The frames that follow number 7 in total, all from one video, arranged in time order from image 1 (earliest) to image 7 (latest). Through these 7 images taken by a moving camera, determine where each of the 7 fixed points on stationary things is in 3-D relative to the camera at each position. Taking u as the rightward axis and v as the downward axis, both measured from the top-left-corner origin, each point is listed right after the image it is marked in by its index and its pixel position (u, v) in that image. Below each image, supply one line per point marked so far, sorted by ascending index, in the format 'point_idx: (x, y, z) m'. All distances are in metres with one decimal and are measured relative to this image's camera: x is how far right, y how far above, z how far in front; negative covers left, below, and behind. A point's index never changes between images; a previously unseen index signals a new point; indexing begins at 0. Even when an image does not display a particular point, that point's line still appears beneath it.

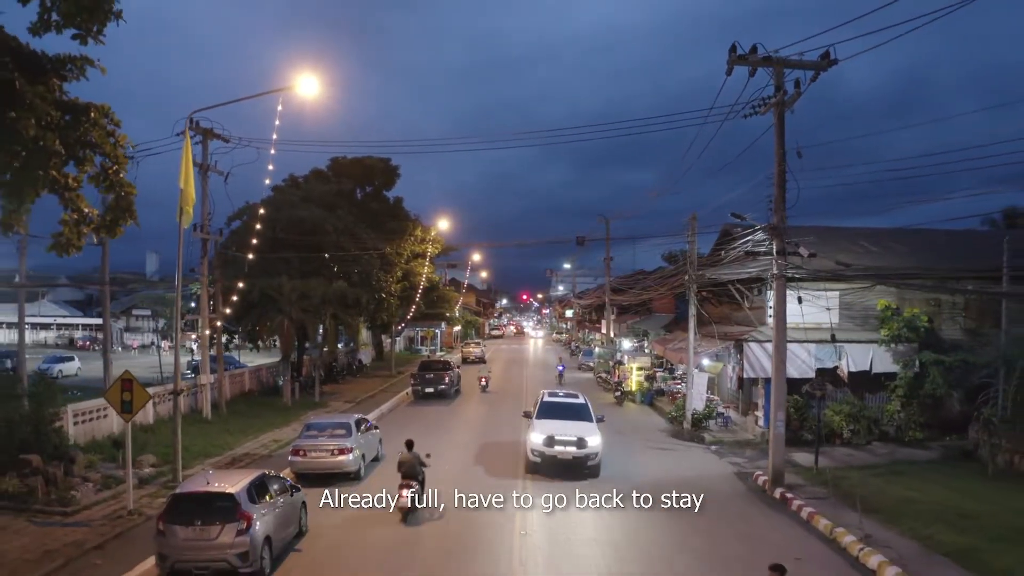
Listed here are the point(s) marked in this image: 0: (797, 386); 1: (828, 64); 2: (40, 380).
0: (+6.6, -2.3, +18.5) m
1: (+5.3, +3.8, +13.3) m
2: (-8.0, -1.6, +13.3) m
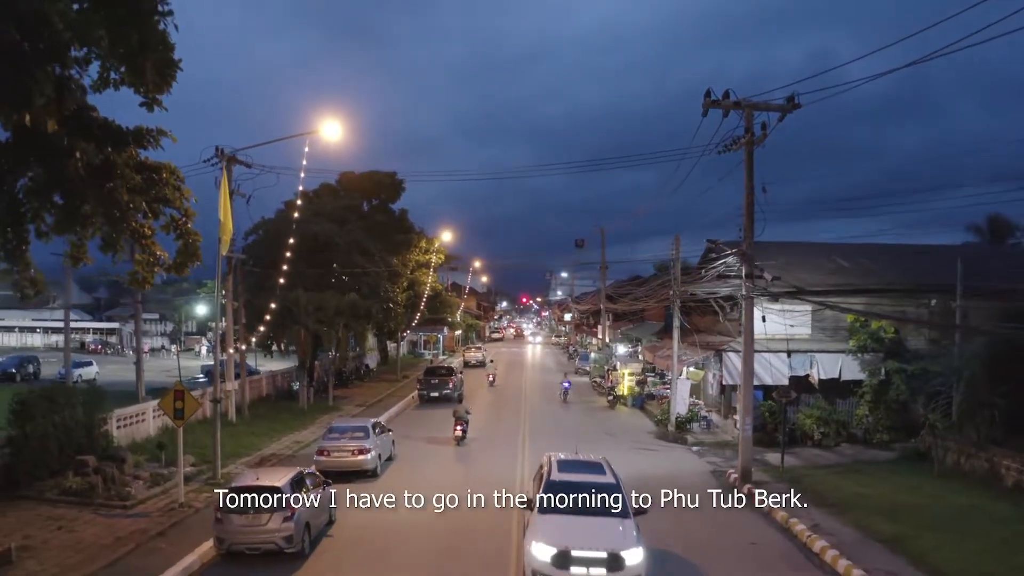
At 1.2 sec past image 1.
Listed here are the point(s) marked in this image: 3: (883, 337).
0: (+6.6, -2.6, +20.1) m
1: (+5.3, +3.4, +14.9) m
2: (-8.0, -1.9, +15.0) m
3: (+8.9, -1.1, +18.8) m
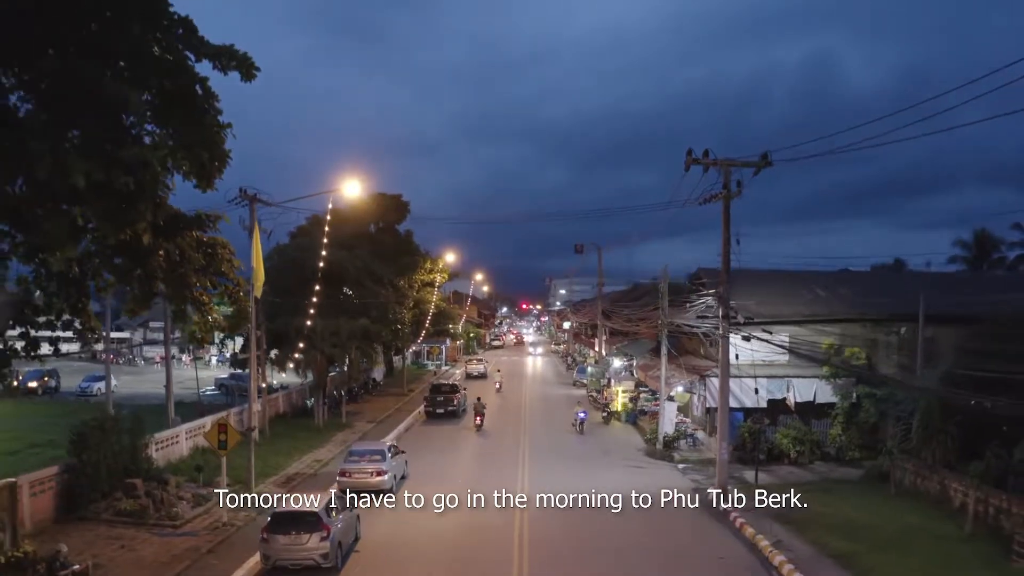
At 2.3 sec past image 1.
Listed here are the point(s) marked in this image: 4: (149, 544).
0: (+6.6, -3.4, +21.8) m
1: (+5.3, +2.6, +16.6) m
2: (-7.9, -2.7, +16.7) m
3: (+8.9, -2.0, +20.5) m
4: (-5.8, -4.1, +12.6) m
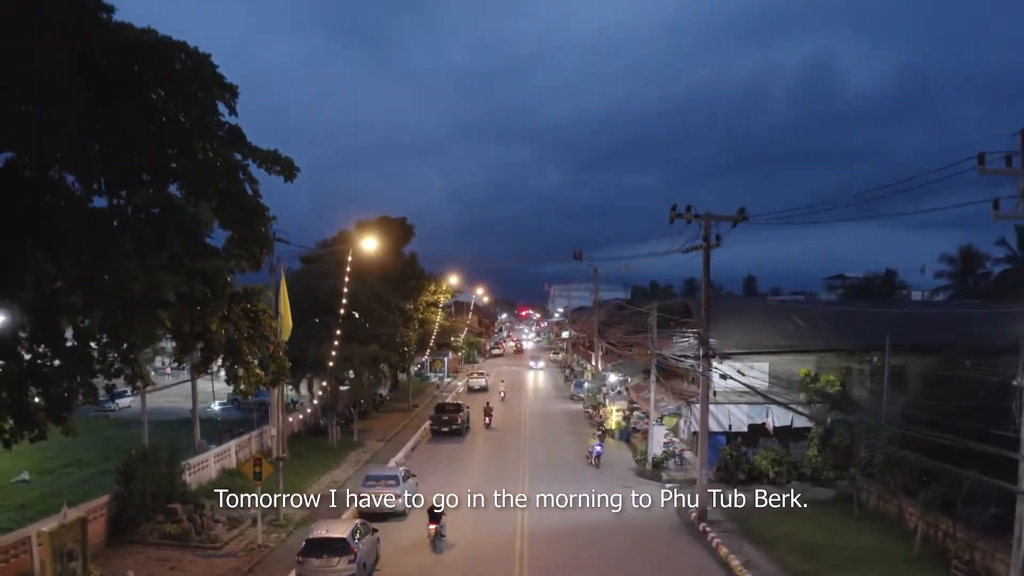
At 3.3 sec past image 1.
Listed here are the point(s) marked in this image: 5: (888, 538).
0: (+6.6, -4.4, +23.6) m
1: (+5.3, +1.7, +18.4) m
2: (-7.9, -3.6, +18.4) m
3: (+8.9, -2.9, +22.3) m
4: (-5.8, -5.0, +14.4) m
5: (+7.9, -5.2, +16.6) m
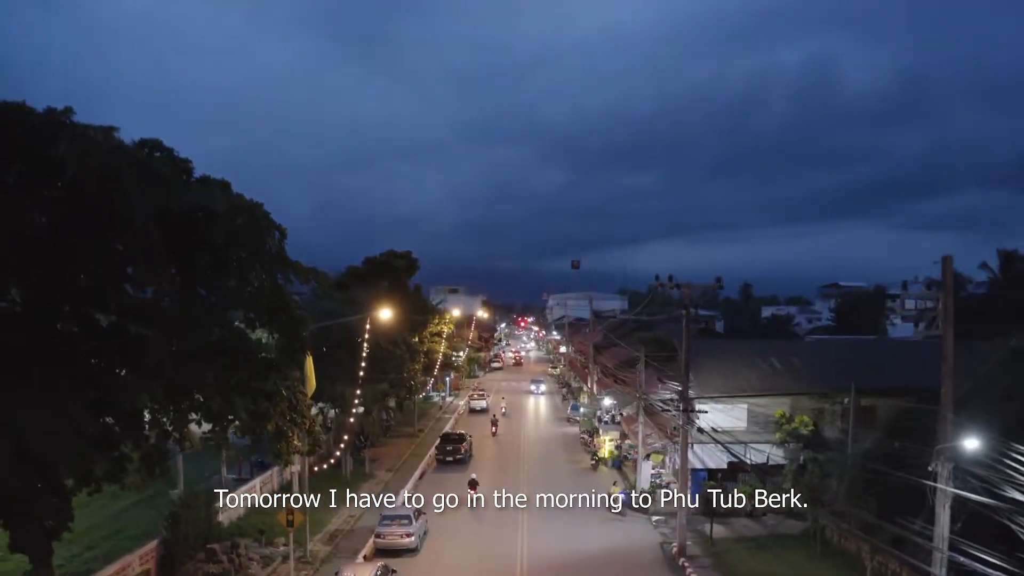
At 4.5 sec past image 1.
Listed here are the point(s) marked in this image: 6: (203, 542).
0: (+6.6, -6.0, +25.8) m
1: (+5.4, +0.1, +20.6) m
2: (-7.9, -5.2, +20.6) m
3: (+8.9, -4.5, +24.4) m
4: (-5.8, -6.6, +16.6) m
5: (+7.9, -6.8, +18.7) m
6: (-7.3, -6.0, +18.7) m
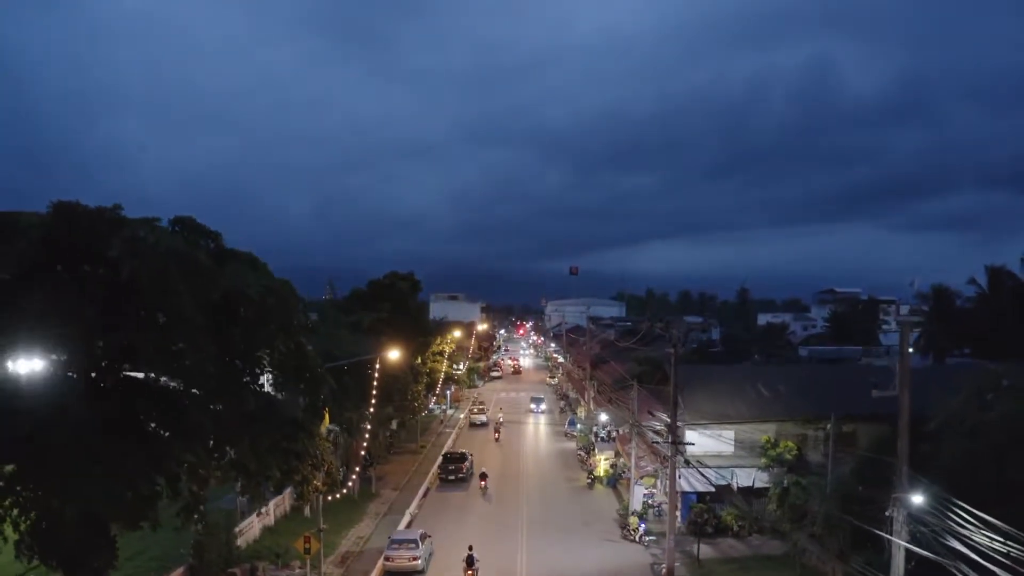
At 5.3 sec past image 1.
0: (+6.6, -7.0, +27.2) m
1: (+5.4, -1.0, +22.0) m
2: (-7.9, -6.2, +22.0) m
3: (+8.9, -5.6, +25.9) m
4: (-5.8, -7.6, +18.0) m
5: (+7.9, -7.9, +20.2) m
6: (-7.4, -7.1, +20.1) m
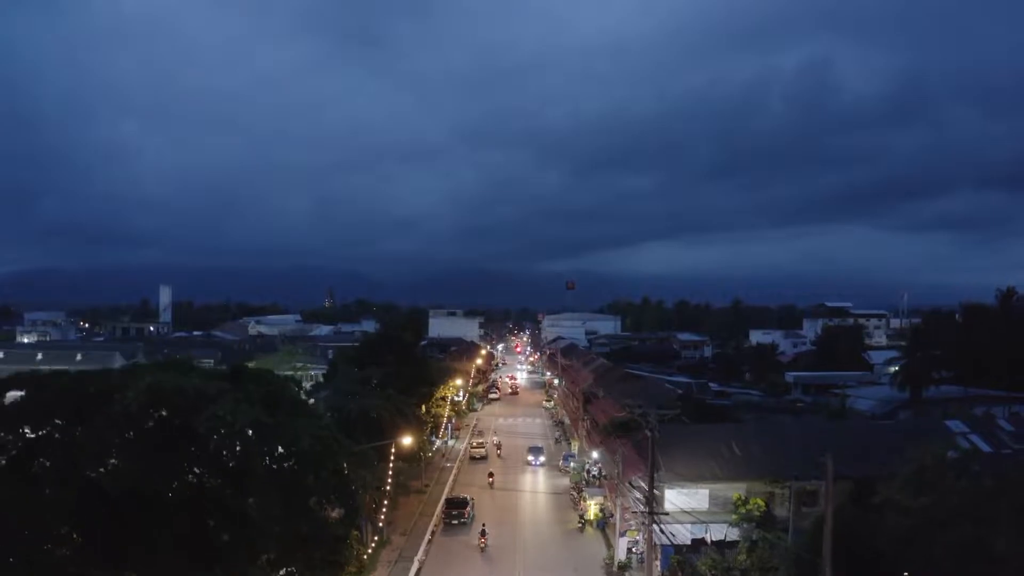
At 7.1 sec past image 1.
0: (+6.5, -9.8, +30.3) m
1: (+5.3, -3.8, +25.1) m
2: (-8.0, -9.0, +25.1) m
3: (+8.8, -8.4, +29.0) m
4: (-5.9, -10.4, +21.1) m
5: (+7.8, -10.7, +23.3) m
6: (-7.4, -9.9, +23.2) m
